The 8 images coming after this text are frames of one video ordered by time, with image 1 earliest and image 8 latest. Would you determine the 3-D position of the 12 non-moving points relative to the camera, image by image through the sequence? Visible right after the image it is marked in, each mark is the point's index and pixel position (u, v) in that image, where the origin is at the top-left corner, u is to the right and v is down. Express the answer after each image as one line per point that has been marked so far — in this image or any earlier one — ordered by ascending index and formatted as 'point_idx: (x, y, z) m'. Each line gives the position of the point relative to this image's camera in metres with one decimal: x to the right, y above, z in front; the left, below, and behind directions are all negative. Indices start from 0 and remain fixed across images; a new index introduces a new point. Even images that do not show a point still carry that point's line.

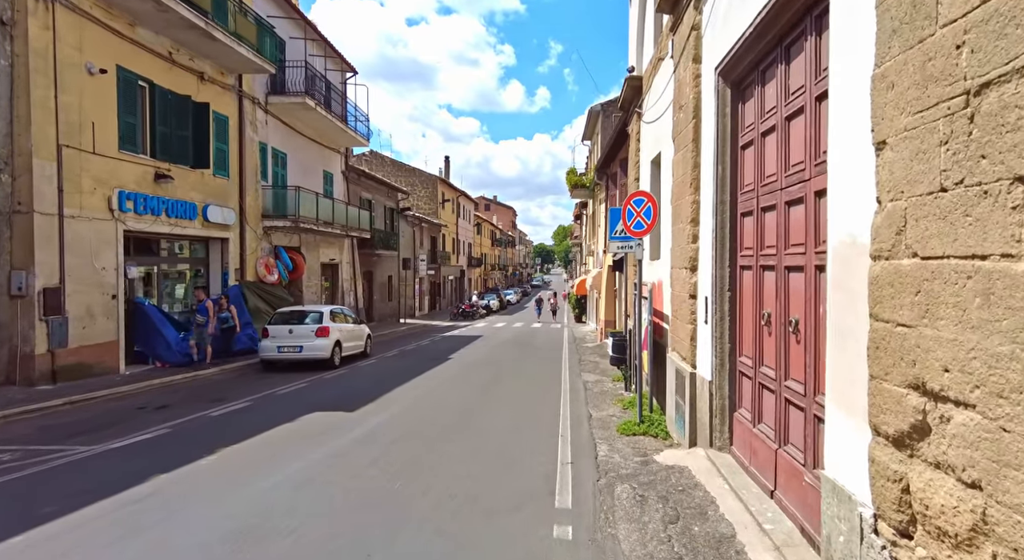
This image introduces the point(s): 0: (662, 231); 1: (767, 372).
0: (+2.0, +0.6, +7.6) m
1: (+2.0, -0.7, +4.6) m
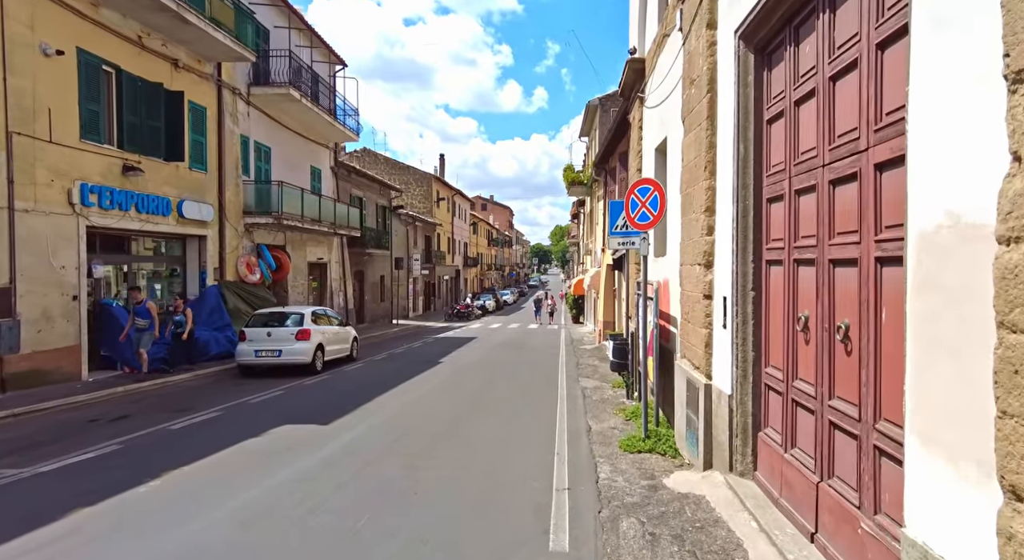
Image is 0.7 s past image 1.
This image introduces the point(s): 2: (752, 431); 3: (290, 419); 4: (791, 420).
0: (+1.9, +0.7, +6.8) m
1: (+1.9, -0.7, +3.8) m
2: (+1.9, -1.2, +4.6) m
3: (-3.2, -2.0, +8.4) m
4: (+1.9, -1.0, +3.9) m
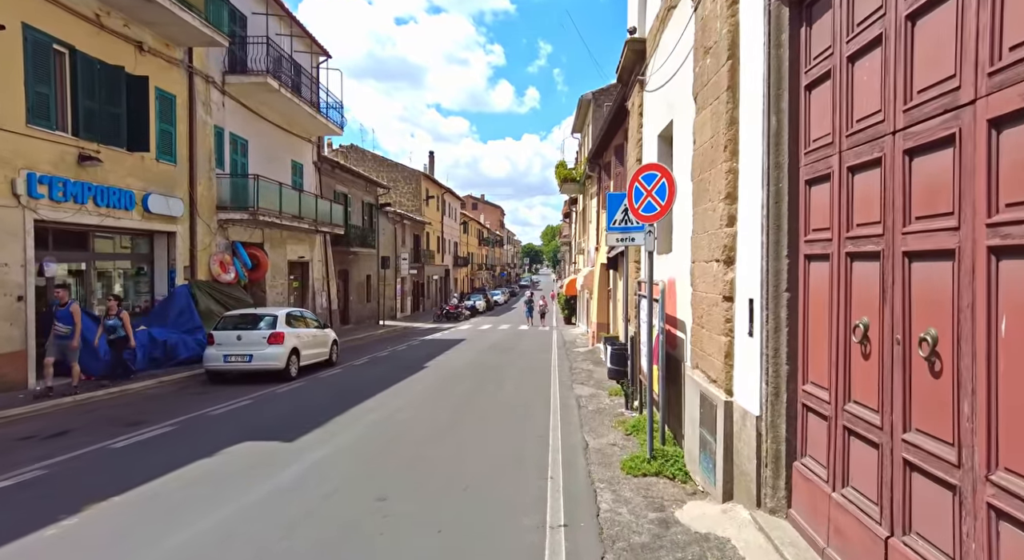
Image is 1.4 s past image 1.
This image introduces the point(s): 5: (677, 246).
0: (+1.8, +0.7, +6.1) m
1: (+1.8, -0.7, +3.0) m
2: (+1.8, -1.2, +3.8) m
3: (-3.4, -2.0, +7.6) m
4: (+1.8, -0.9, +3.2) m
5: (+1.8, +0.4, +6.2) m
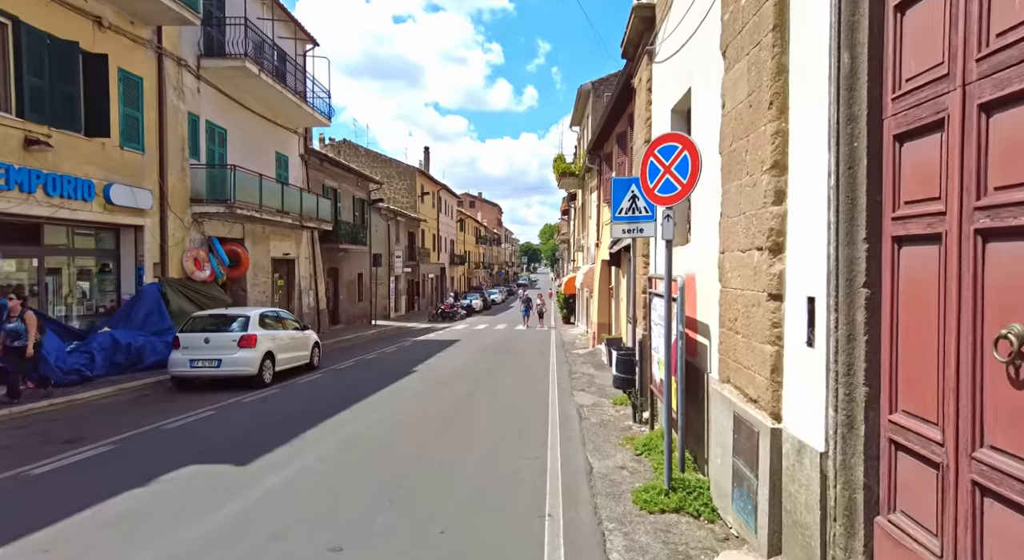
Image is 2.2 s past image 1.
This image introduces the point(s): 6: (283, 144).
0: (+1.7, +0.7, +5.1) m
1: (+1.7, -0.6, +2.0) m
2: (+1.7, -1.1, +2.8) m
3: (-3.5, -2.0, +6.6) m
4: (+1.7, -0.9, +2.2) m
5: (+1.7, +0.4, +5.2) m
6: (-7.8, +4.7, +19.8) m
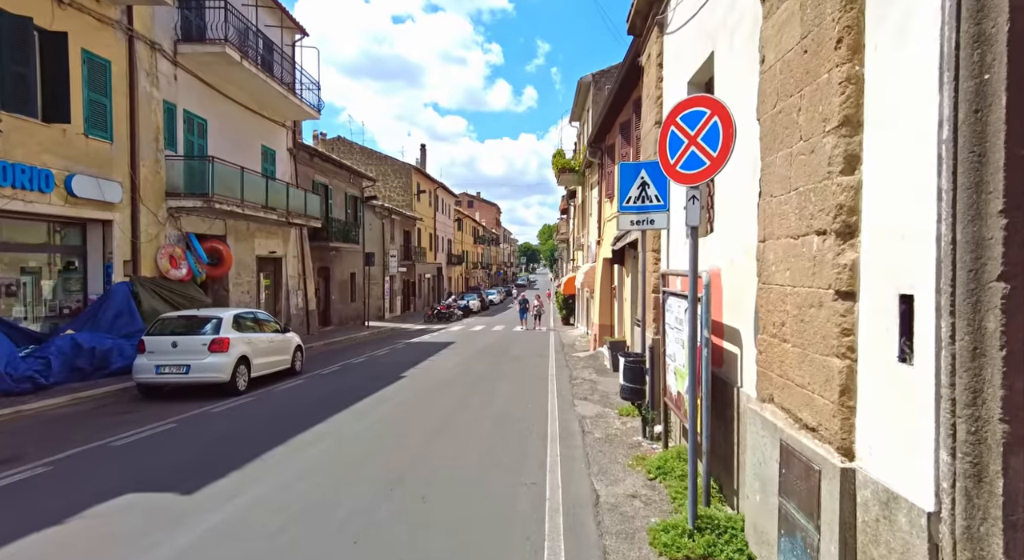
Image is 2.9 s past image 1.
0: (+1.6, +0.7, +4.2) m
1: (+1.7, -0.6, +1.2) m
2: (+1.6, -1.1, +2.0) m
3: (-3.5, -1.9, +5.7) m
4: (+1.7, -0.9, +1.3) m
5: (+1.6, +0.4, +4.3) m
6: (-7.9, +4.7, +19.0) m
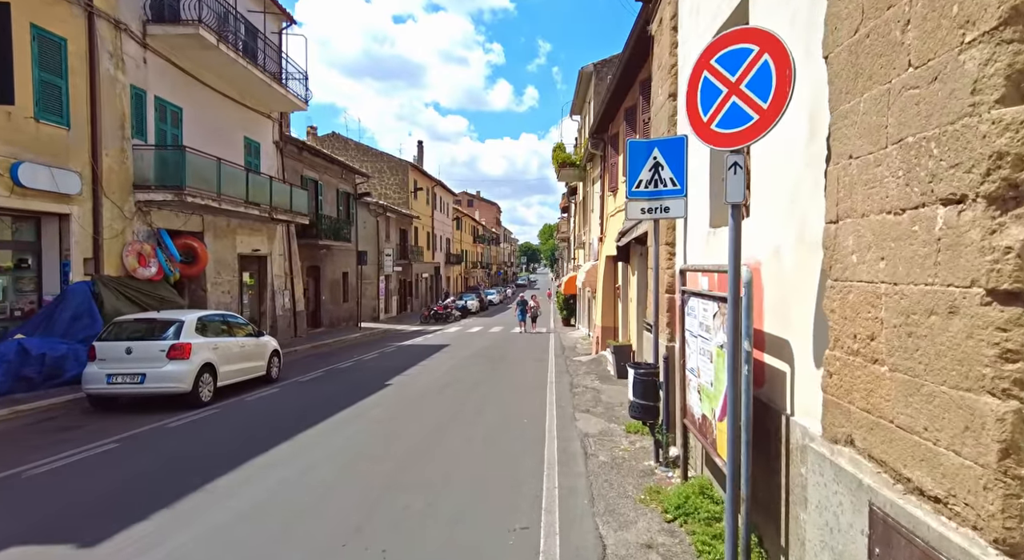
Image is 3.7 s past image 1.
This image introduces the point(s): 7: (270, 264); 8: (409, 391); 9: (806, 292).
0: (+1.5, +0.8, +3.2) m
1: (+1.6, -0.6, +0.2) m
2: (+1.5, -1.1, +1.0) m
3: (-3.6, -1.9, +4.7) m
4: (+1.6, -0.8, +0.3) m
5: (+1.5, +0.5, +3.3) m
6: (-8.0, +4.7, +18.0) m
7: (-7.7, +0.5, +18.5) m
8: (-1.9, -2.1, +10.7) m
9: (+1.5, 0.0, +3.1) m
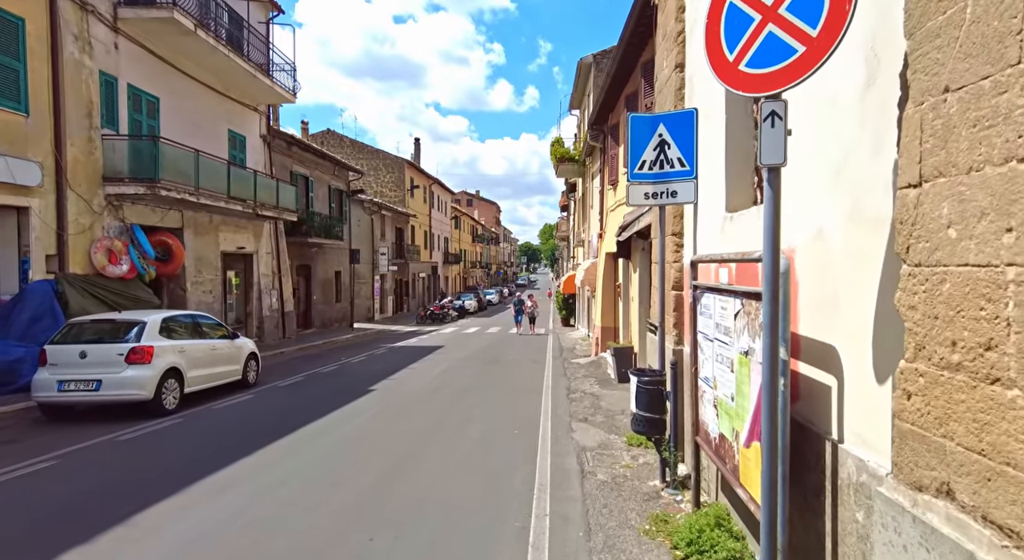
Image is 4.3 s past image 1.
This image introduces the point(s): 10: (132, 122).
0: (+1.4, +0.8, +2.5) m
1: (+1.4, -0.5, -0.6) m
2: (+1.4, -1.0, +0.2) m
3: (-3.7, -1.9, +4.0) m
4: (+1.4, -0.8, -0.4) m
5: (+1.4, +0.5, +2.6) m
6: (-8.1, +4.7, +17.2) m
7: (-7.8, +0.5, +17.8) m
8: (-2.0, -2.0, +10.0) m
9: (+1.4, 0.0, +2.4) m
10: (-8.2, +3.4, +12.4) m
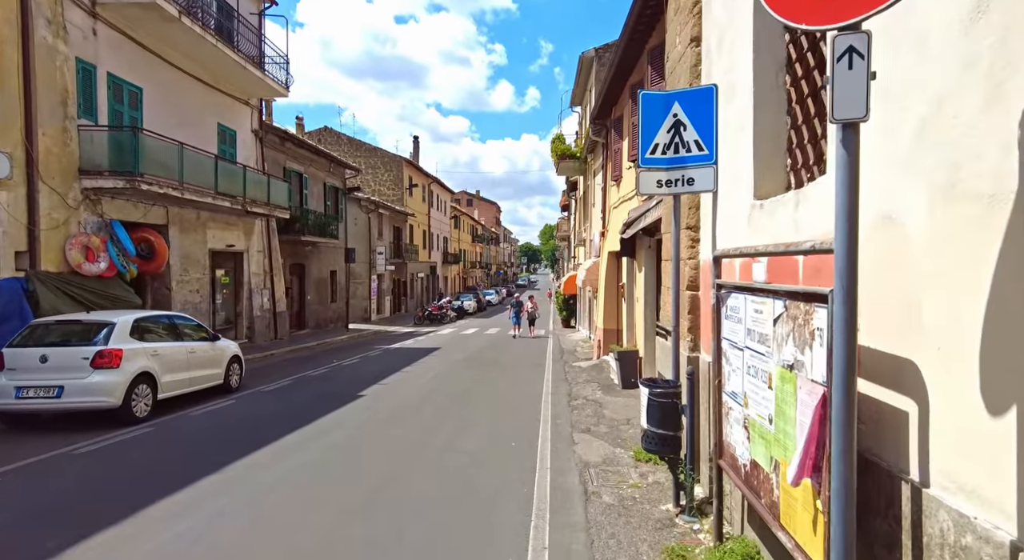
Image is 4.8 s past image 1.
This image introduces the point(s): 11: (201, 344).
0: (+1.3, +0.8, +1.9) m
1: (+1.4, -0.5, -1.2) m
2: (+1.4, -1.0, -0.4) m
3: (-3.8, -1.8, +3.4) m
4: (+1.4, -0.8, -1.0) m
5: (+1.4, +0.5, +2.0) m
6: (-8.1, +4.7, +16.7) m
7: (-7.8, +0.6, +17.2) m
8: (-2.0, -2.0, +9.4) m
9: (+1.4, 0.0, +1.8) m
10: (-8.2, +3.4, +11.9) m
11: (-4.9, -1.0, +9.2) m
